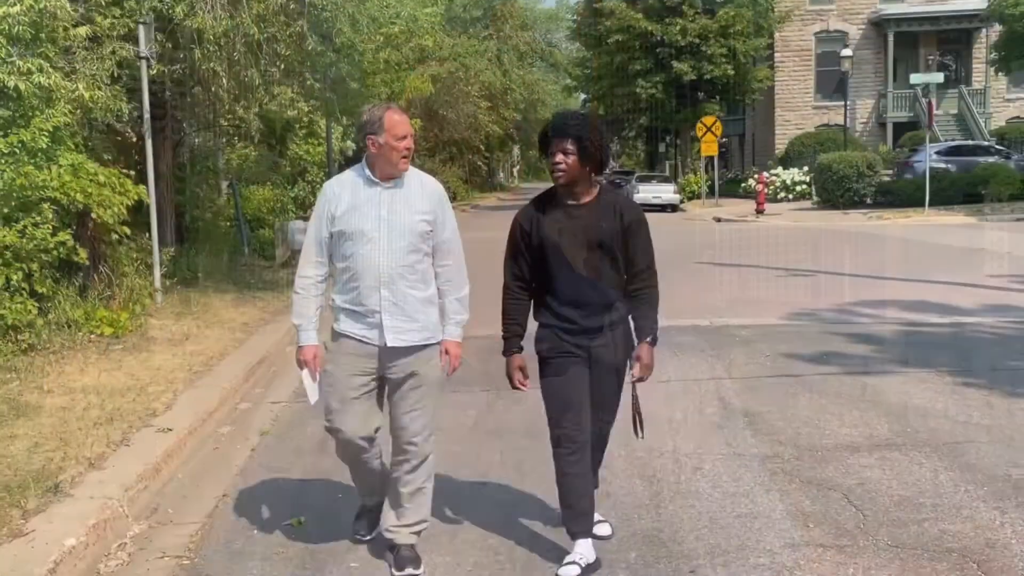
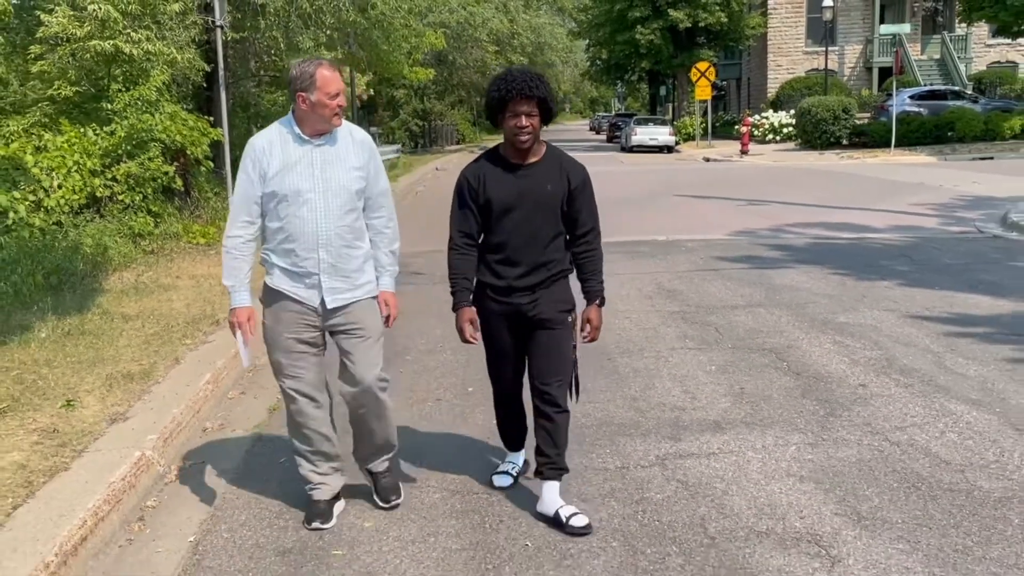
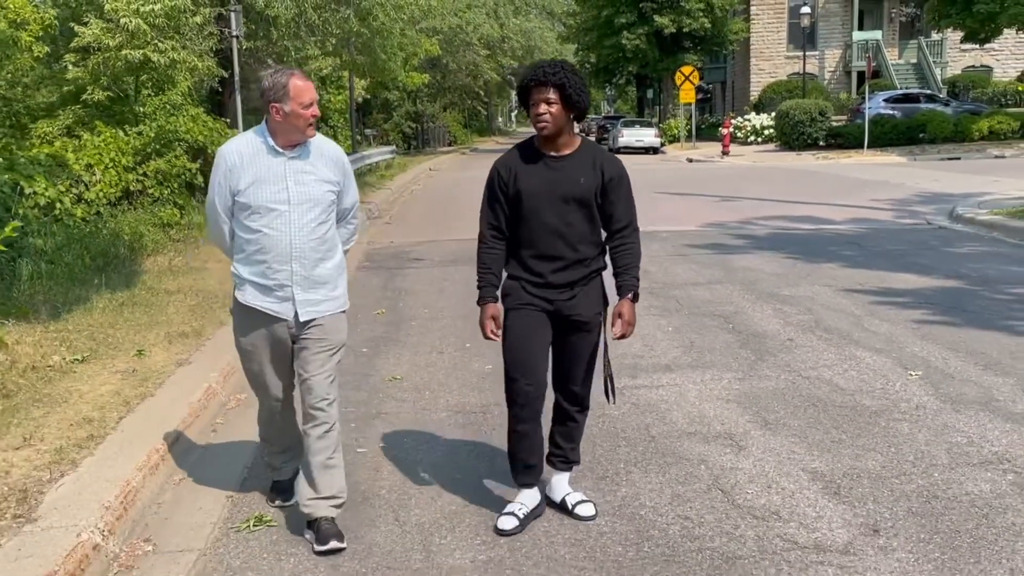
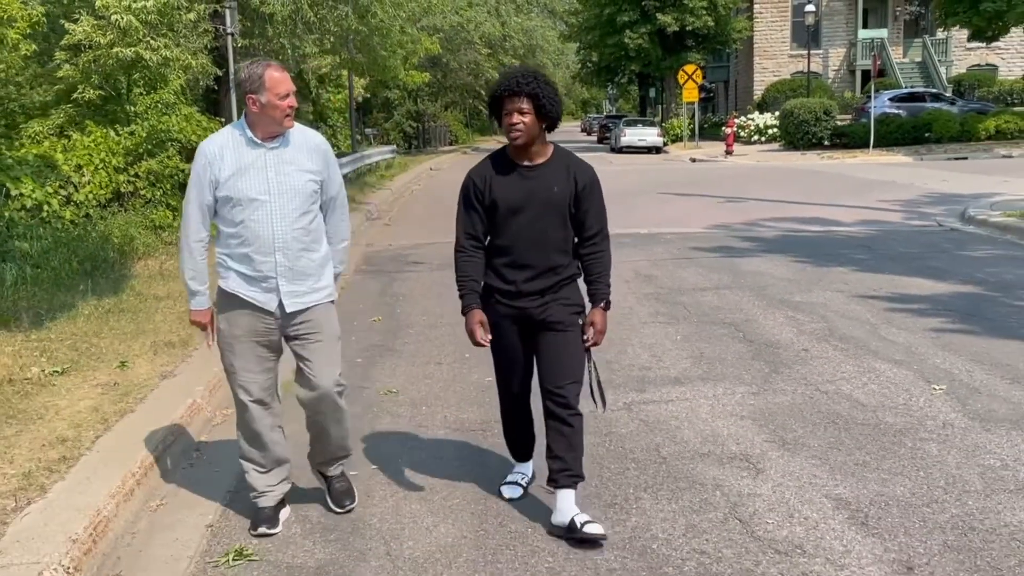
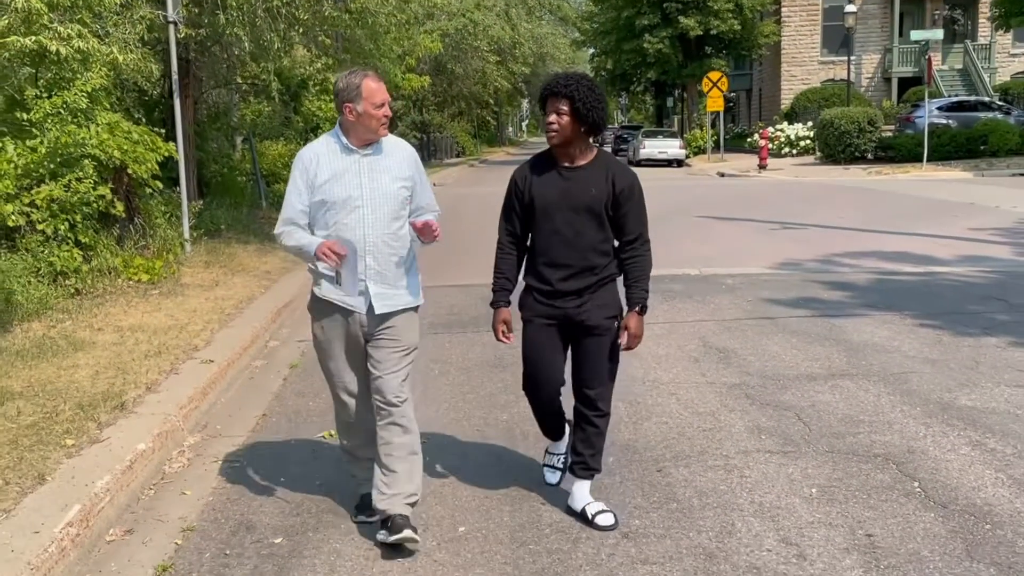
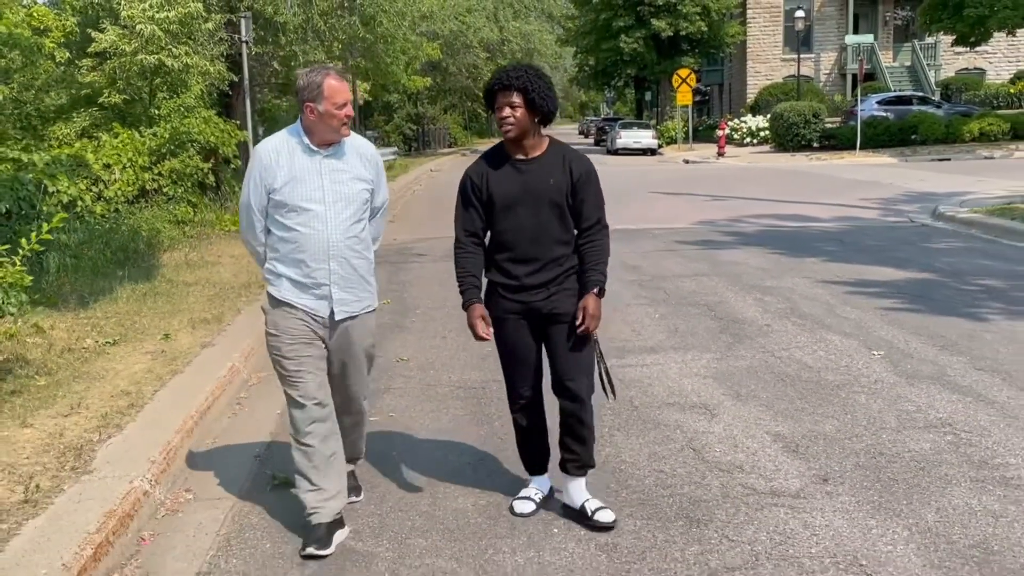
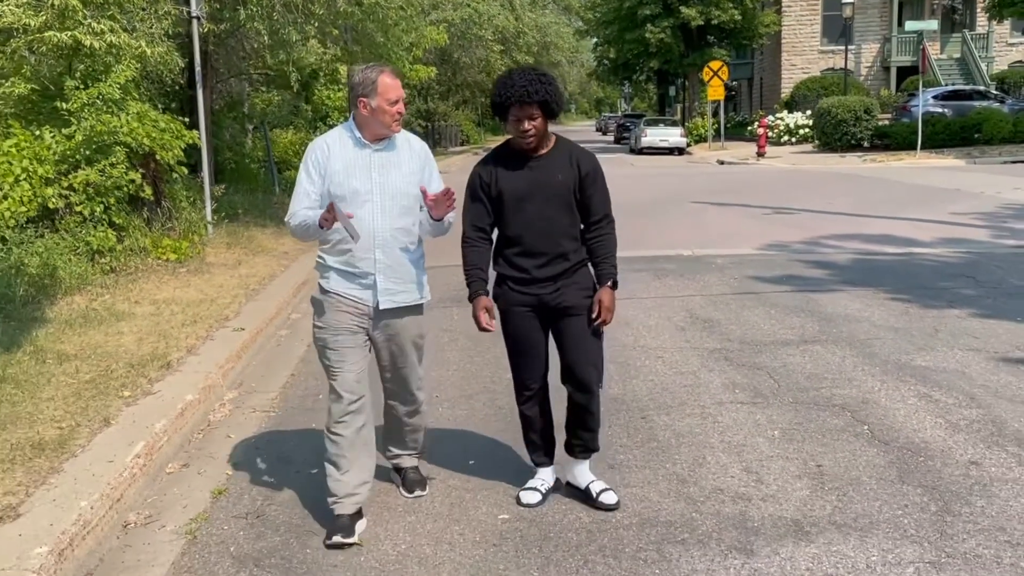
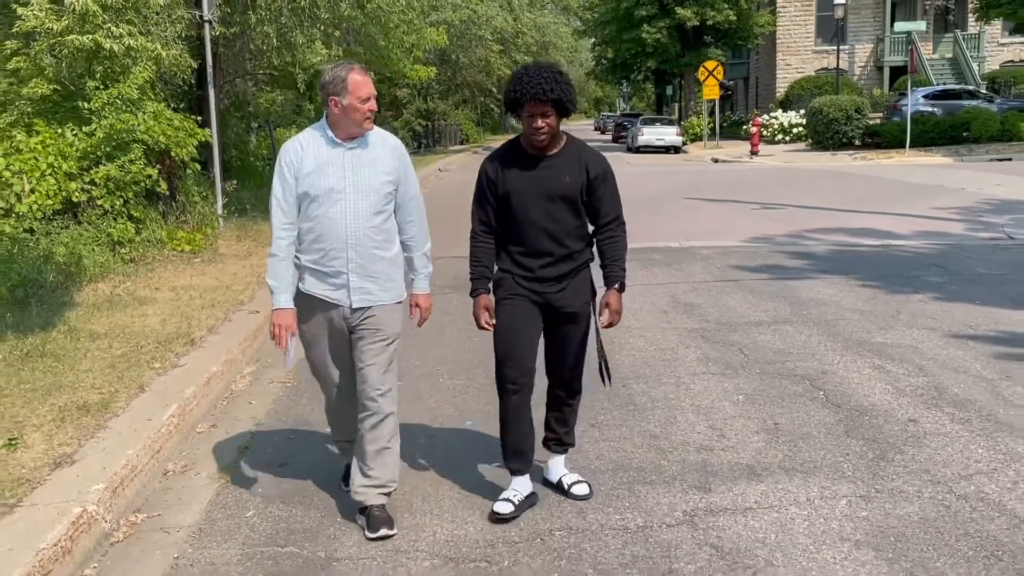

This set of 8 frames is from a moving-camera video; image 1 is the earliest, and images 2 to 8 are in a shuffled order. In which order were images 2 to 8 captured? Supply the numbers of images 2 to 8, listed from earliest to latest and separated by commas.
5, 7, 8, 2, 4, 3, 6
